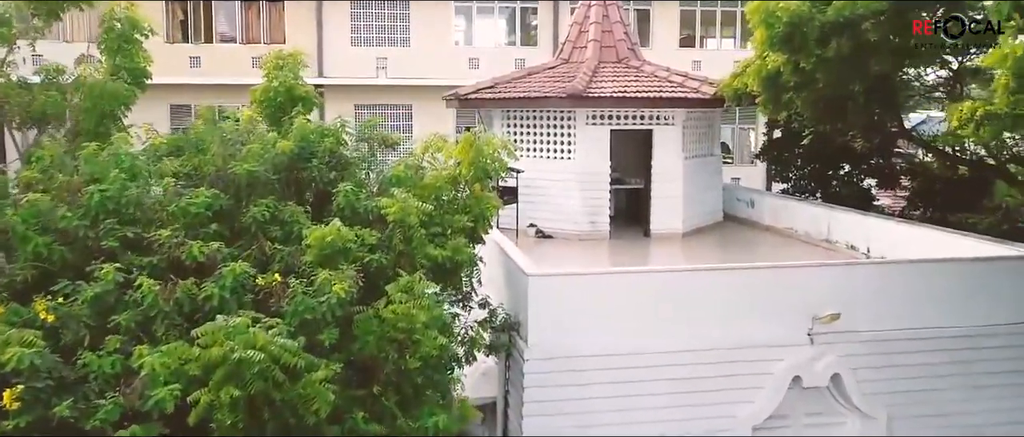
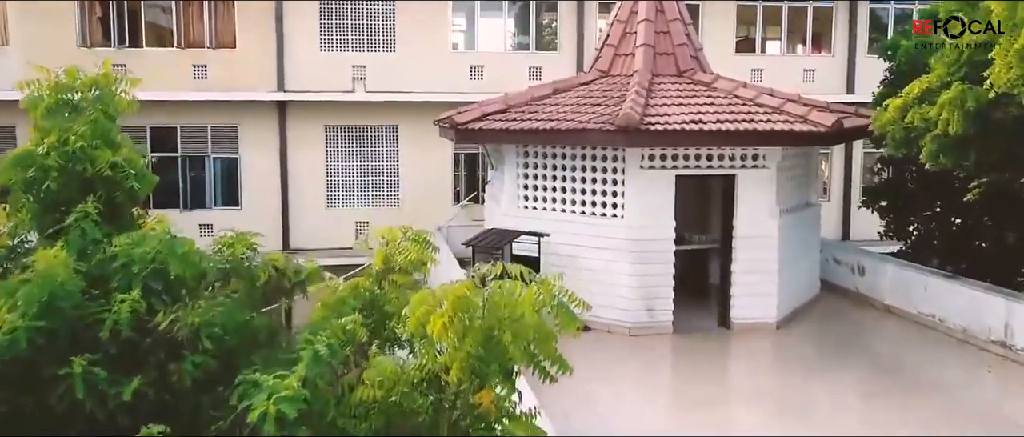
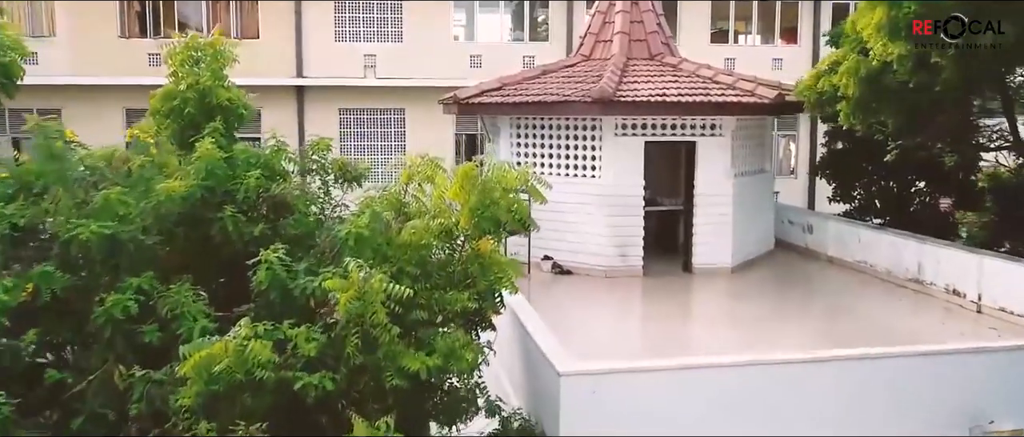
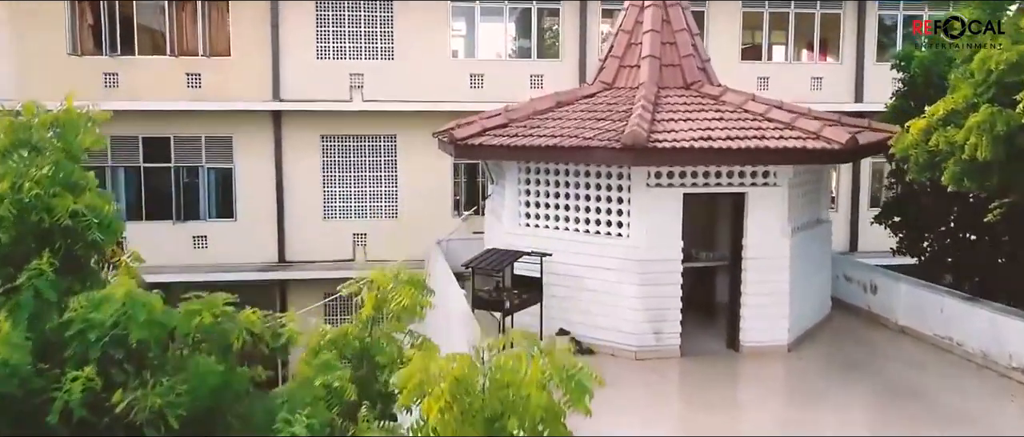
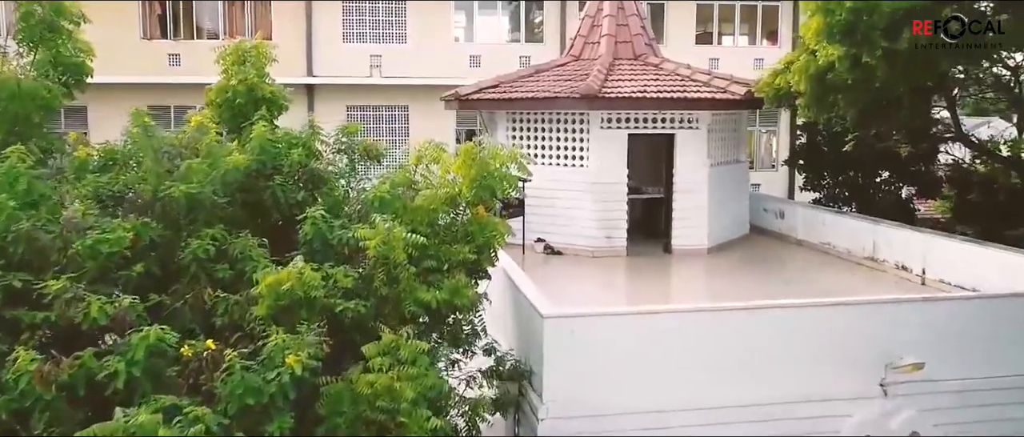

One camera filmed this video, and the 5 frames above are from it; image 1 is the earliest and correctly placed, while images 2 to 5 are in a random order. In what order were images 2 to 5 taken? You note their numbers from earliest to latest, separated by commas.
5, 3, 2, 4
